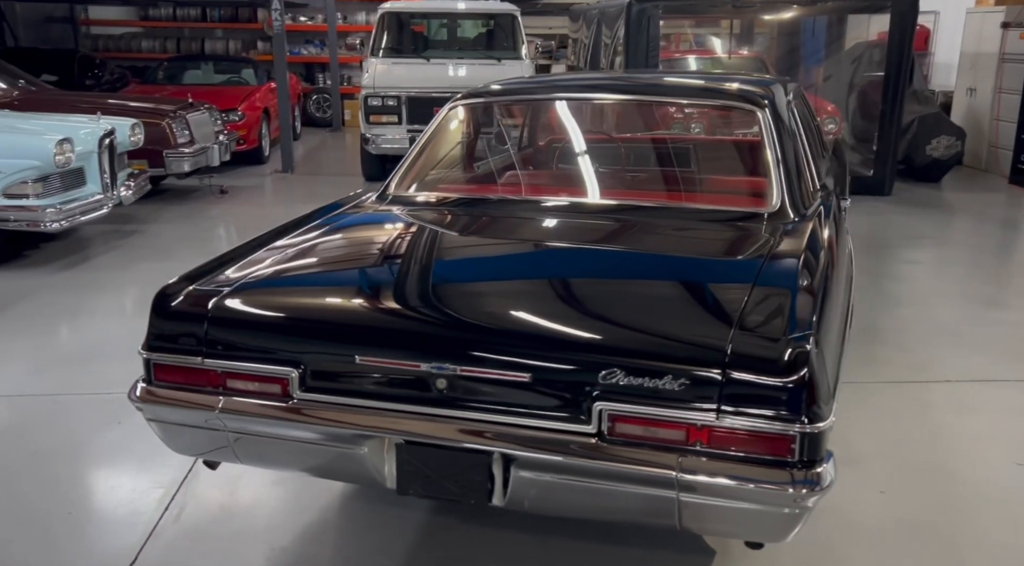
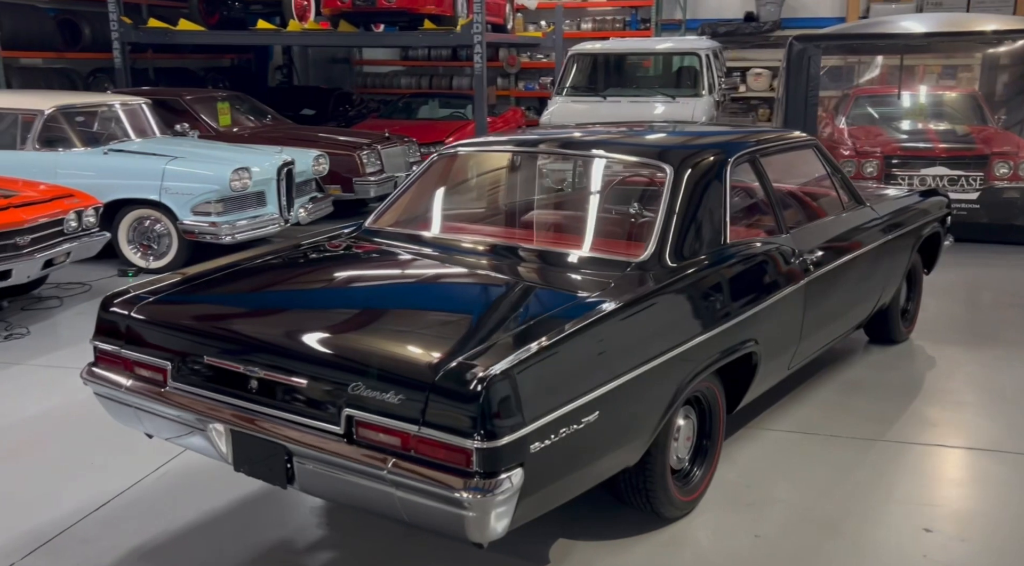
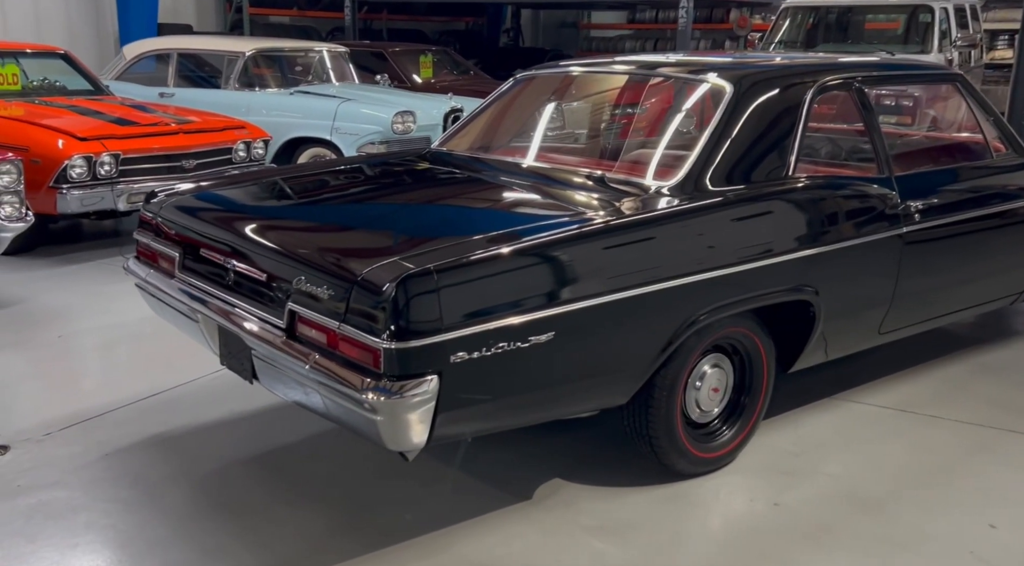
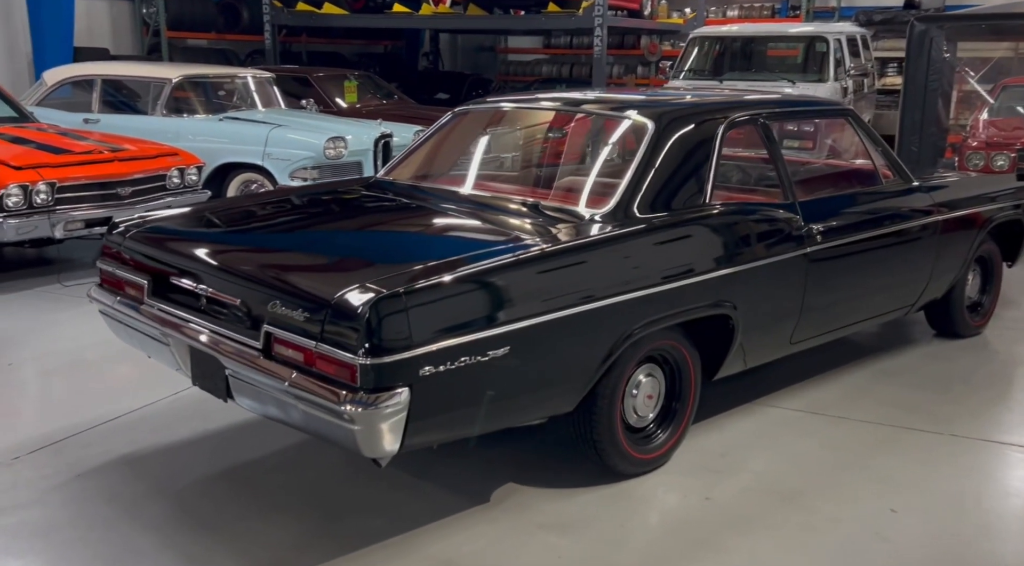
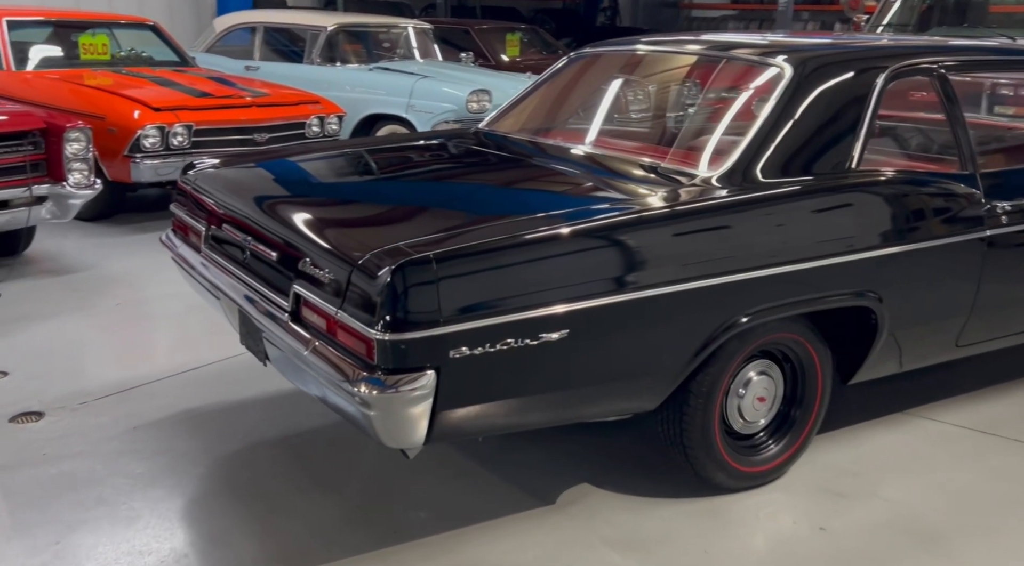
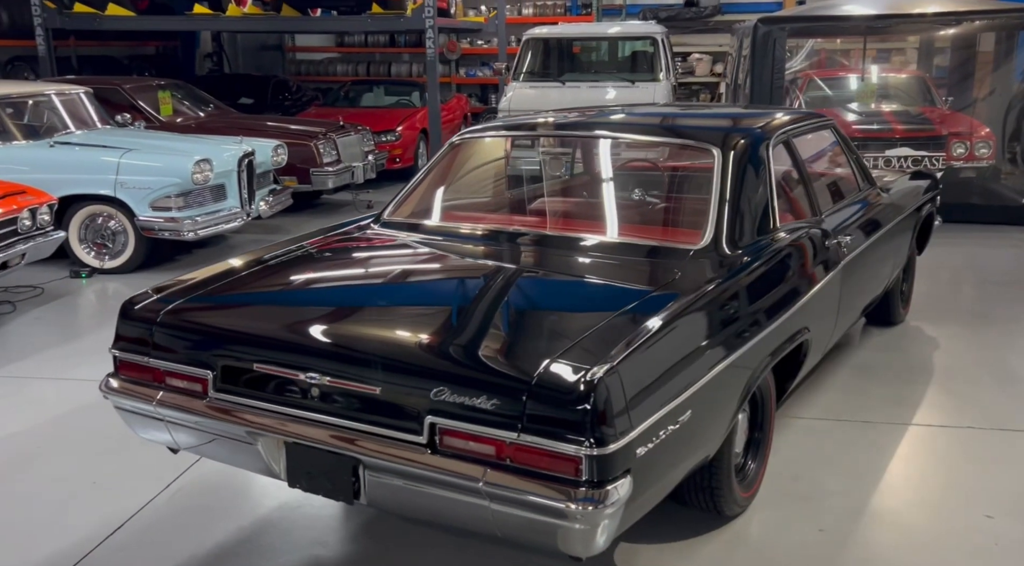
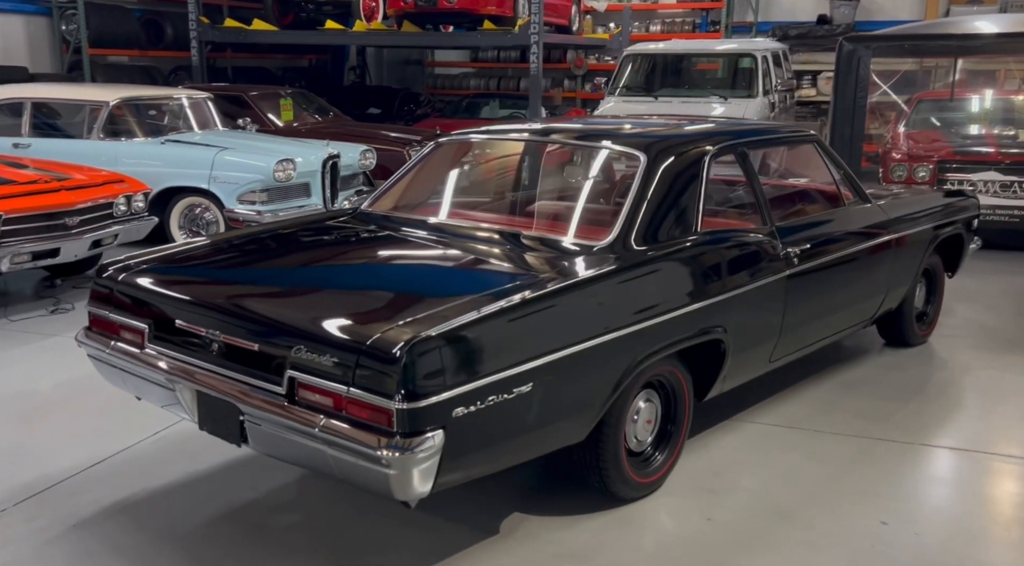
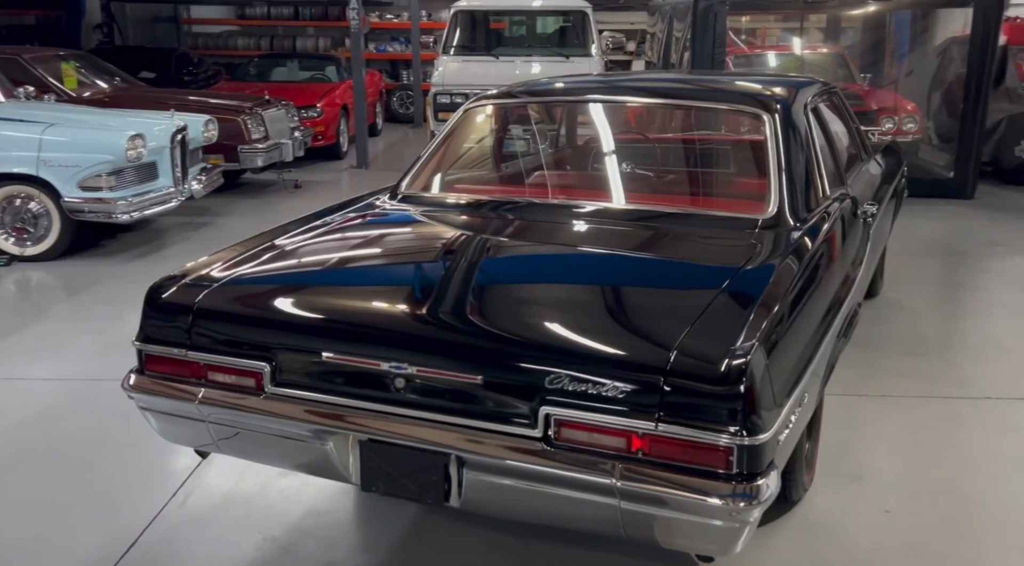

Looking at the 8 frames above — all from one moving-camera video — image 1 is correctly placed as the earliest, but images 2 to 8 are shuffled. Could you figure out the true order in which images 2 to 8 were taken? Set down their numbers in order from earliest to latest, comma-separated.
8, 6, 2, 7, 4, 3, 5
